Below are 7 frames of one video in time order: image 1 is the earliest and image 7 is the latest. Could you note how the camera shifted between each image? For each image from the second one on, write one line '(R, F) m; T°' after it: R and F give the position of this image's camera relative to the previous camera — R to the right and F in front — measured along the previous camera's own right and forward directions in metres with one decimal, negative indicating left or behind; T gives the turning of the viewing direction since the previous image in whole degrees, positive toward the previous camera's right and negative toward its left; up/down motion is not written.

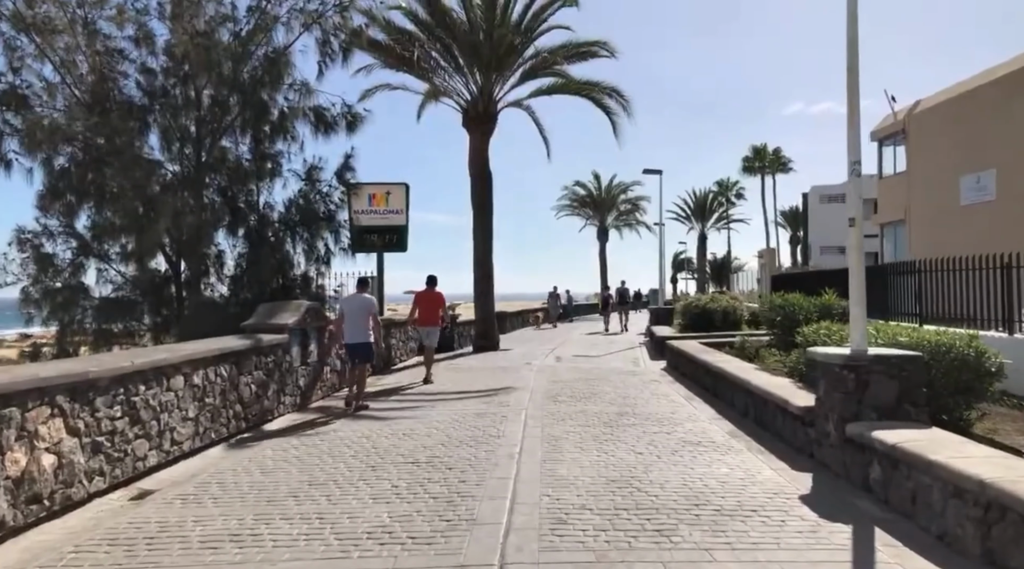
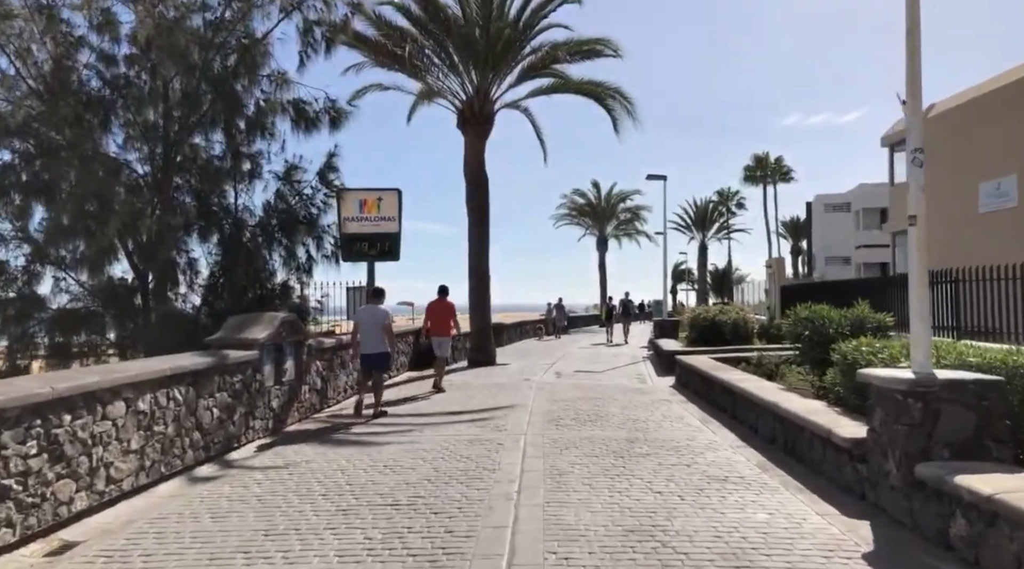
(0.0, +1.1) m; 0°
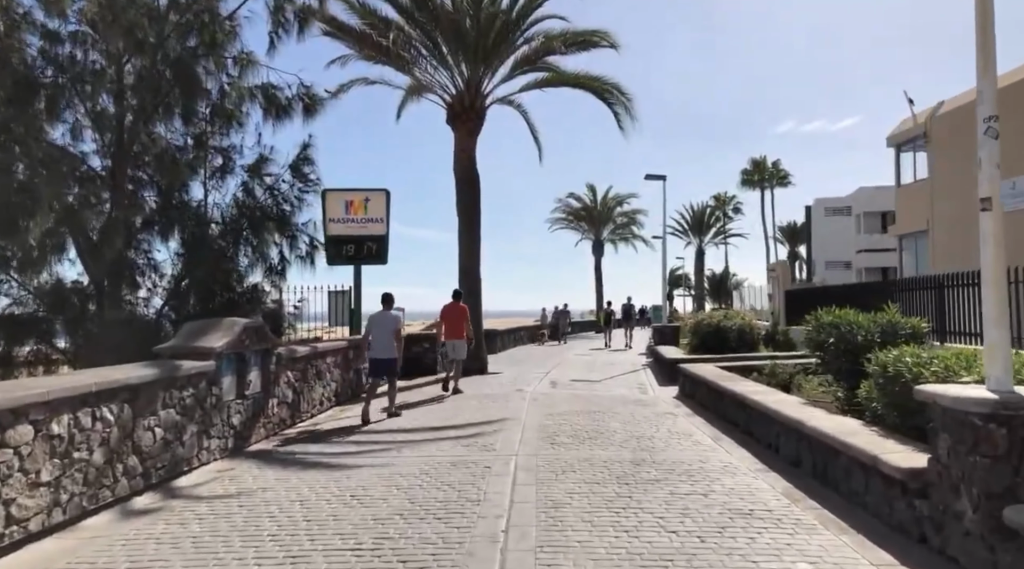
(+0.1, +1.0) m; 0°
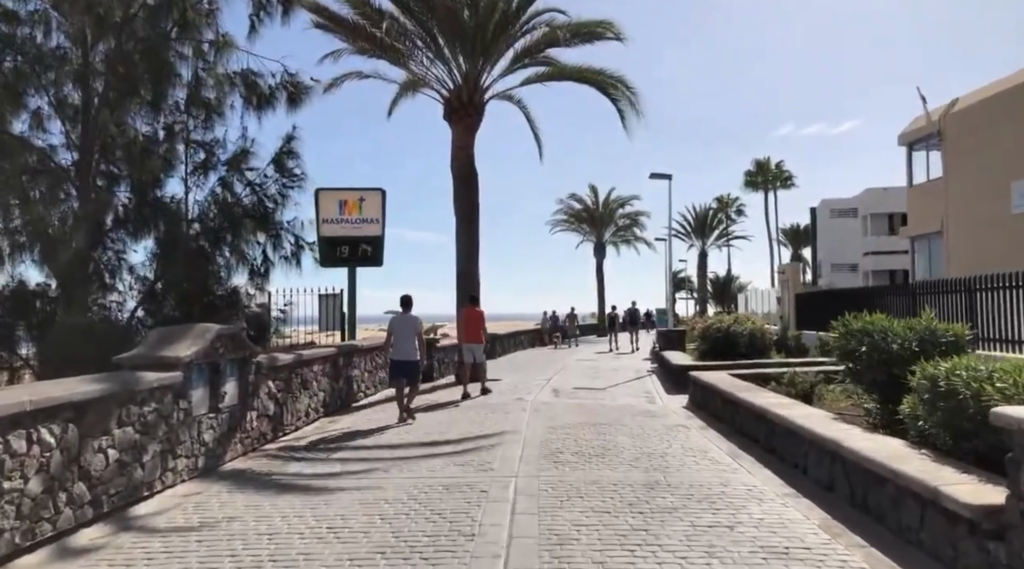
(0.0, +0.8) m; 0°
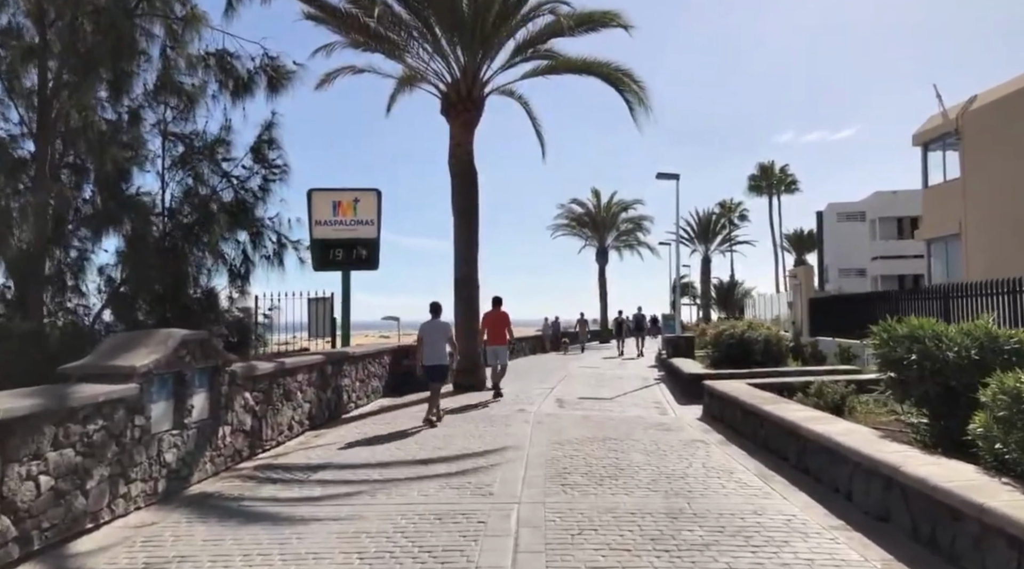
(0.0, +0.9) m; 0°
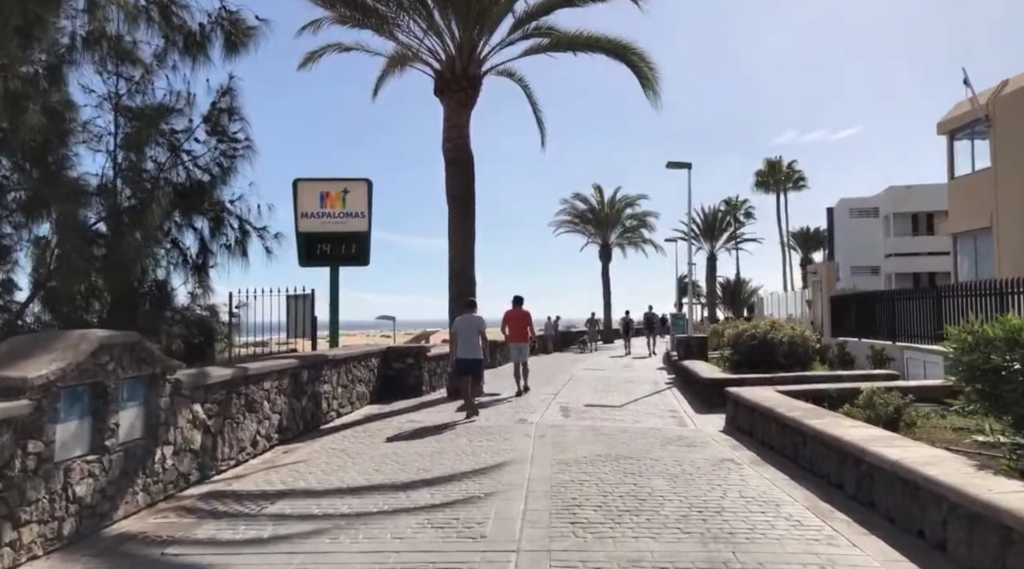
(0.0, +1.4) m; 0°
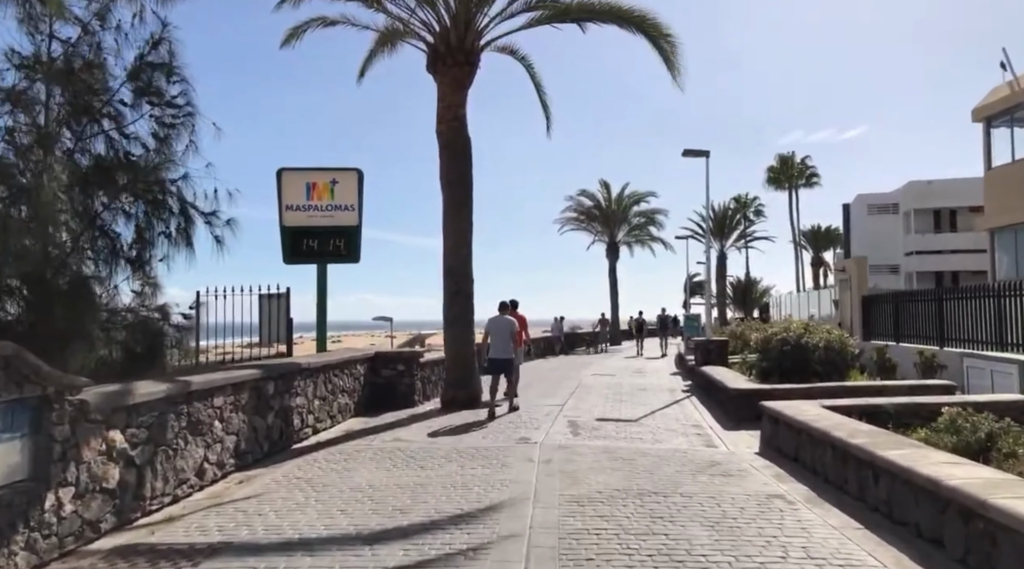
(+0.1, +1.5) m; 0°
